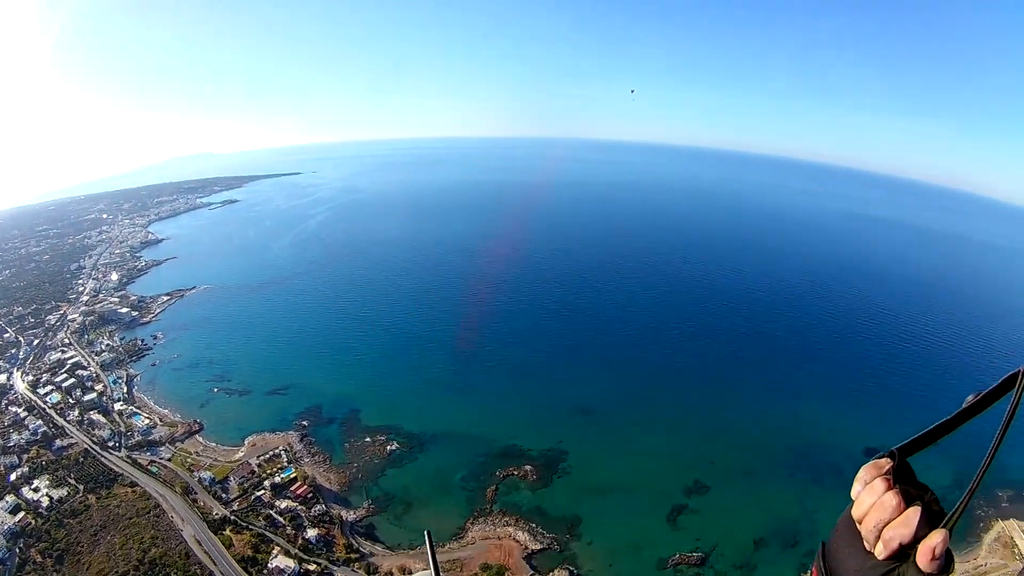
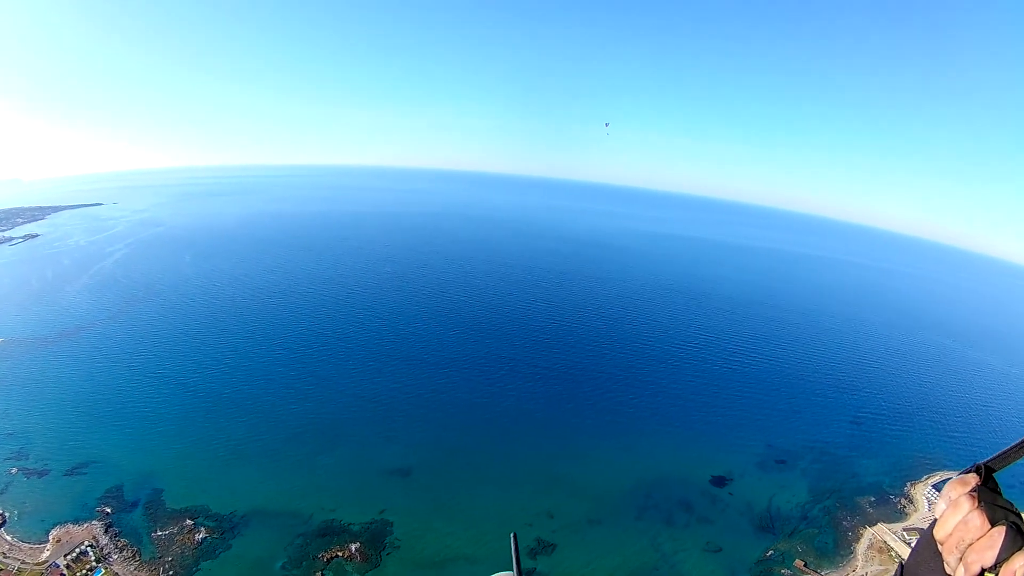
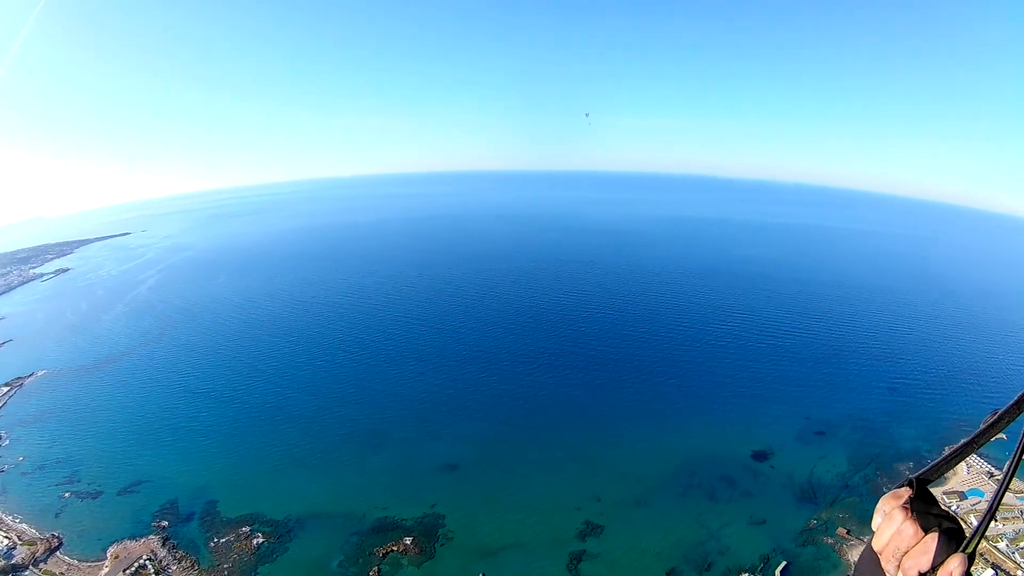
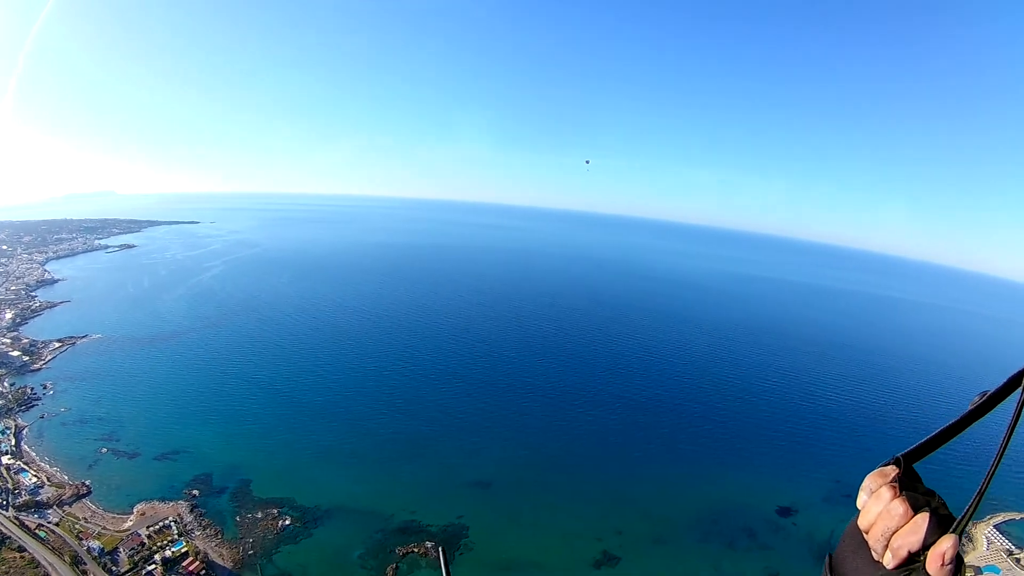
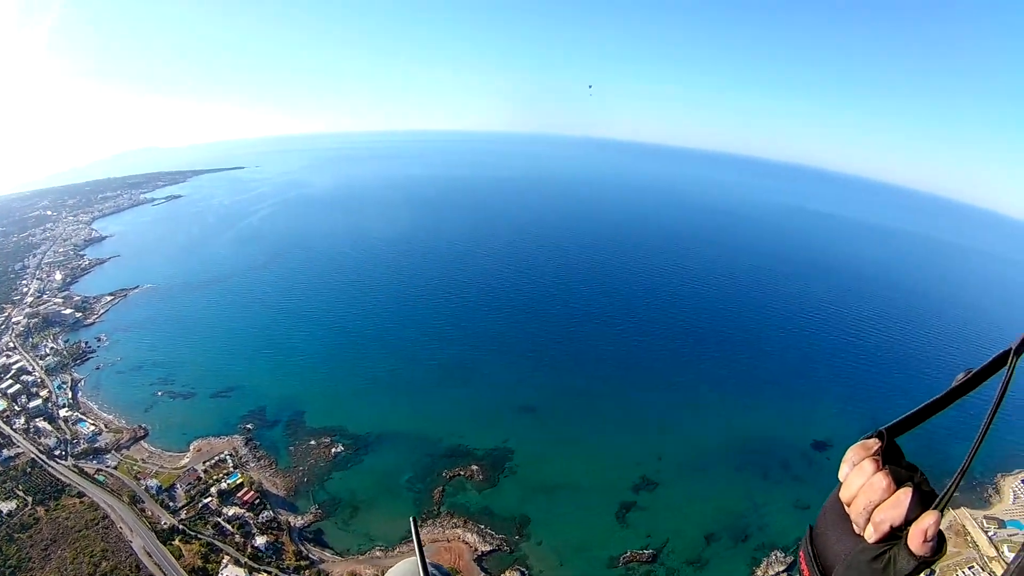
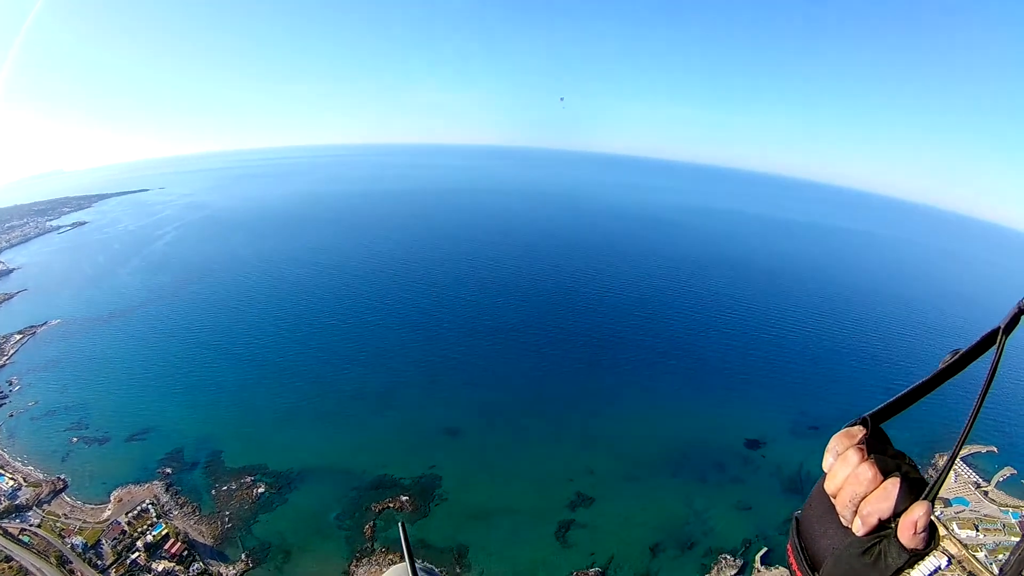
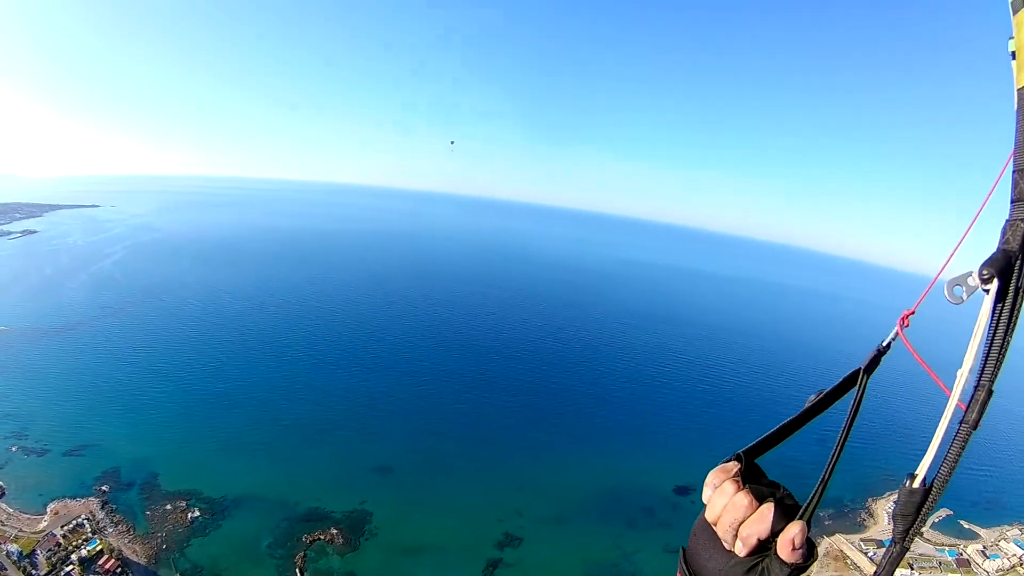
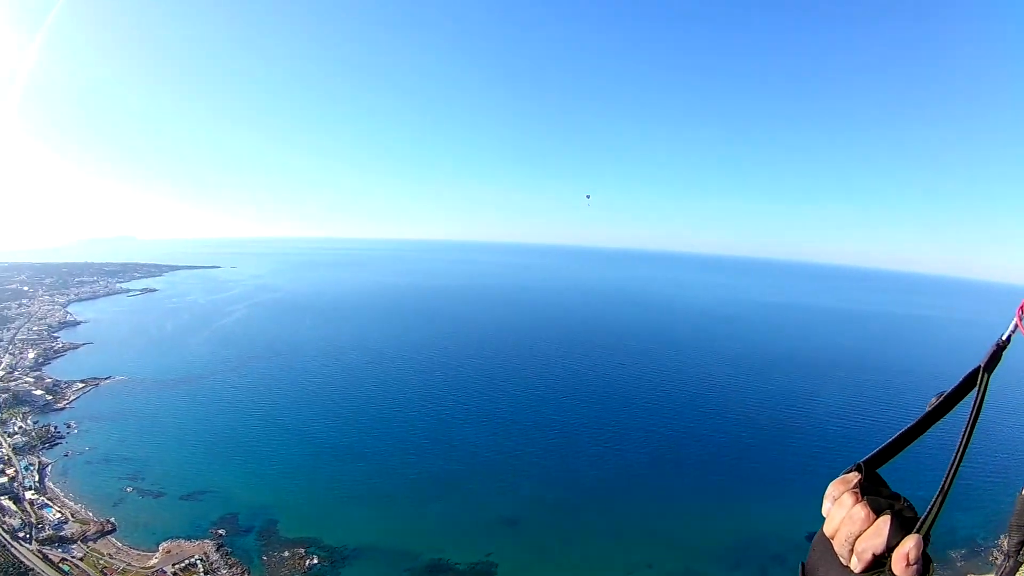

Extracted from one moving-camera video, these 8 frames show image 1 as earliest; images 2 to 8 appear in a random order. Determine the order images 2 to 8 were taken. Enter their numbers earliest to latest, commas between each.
5, 7, 8, 4, 6, 3, 2
